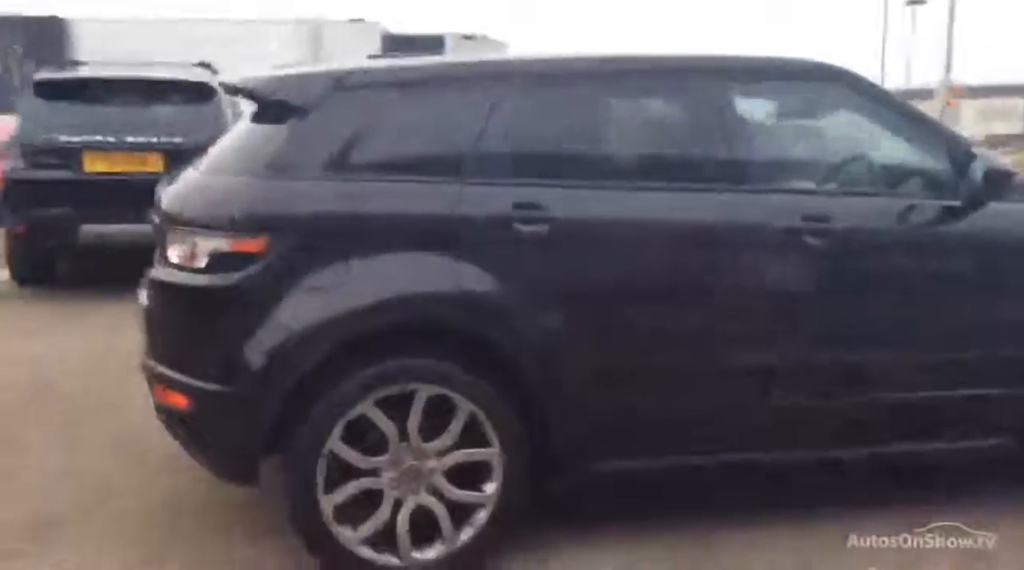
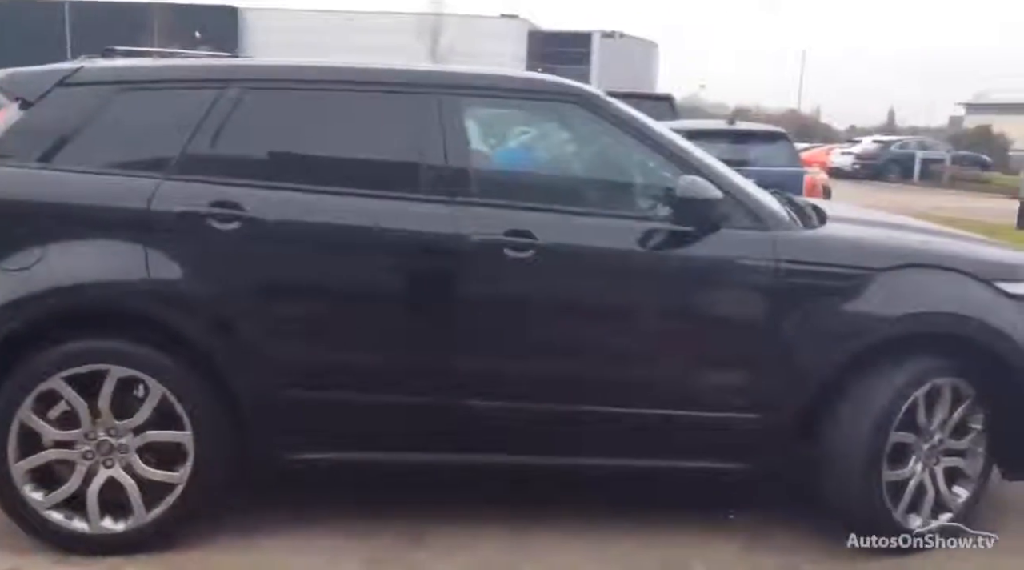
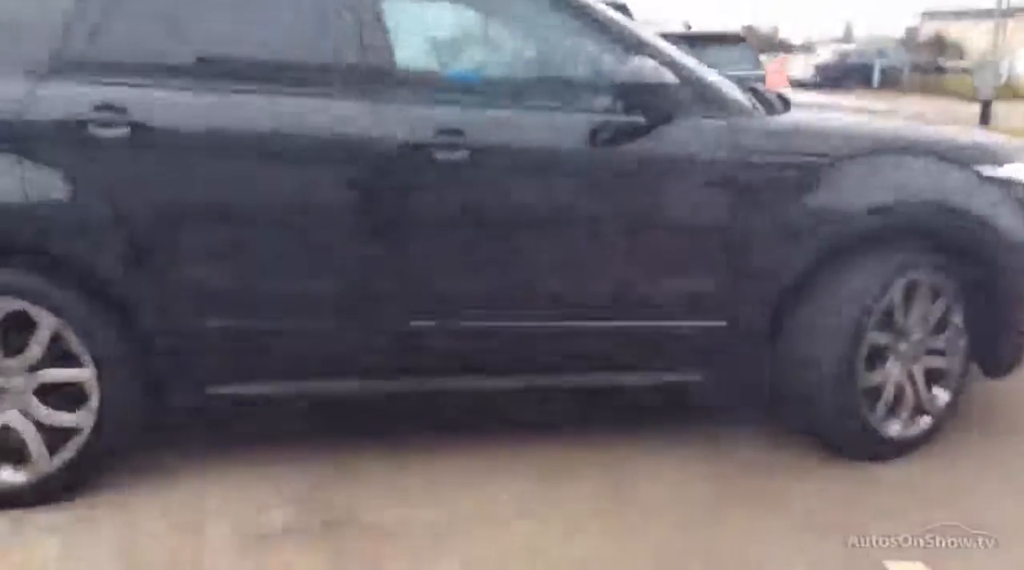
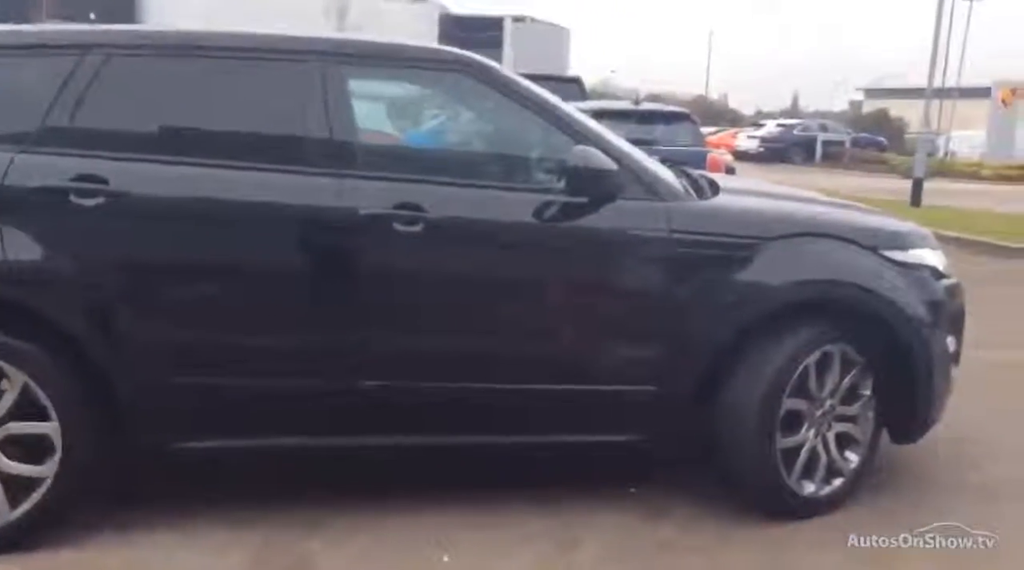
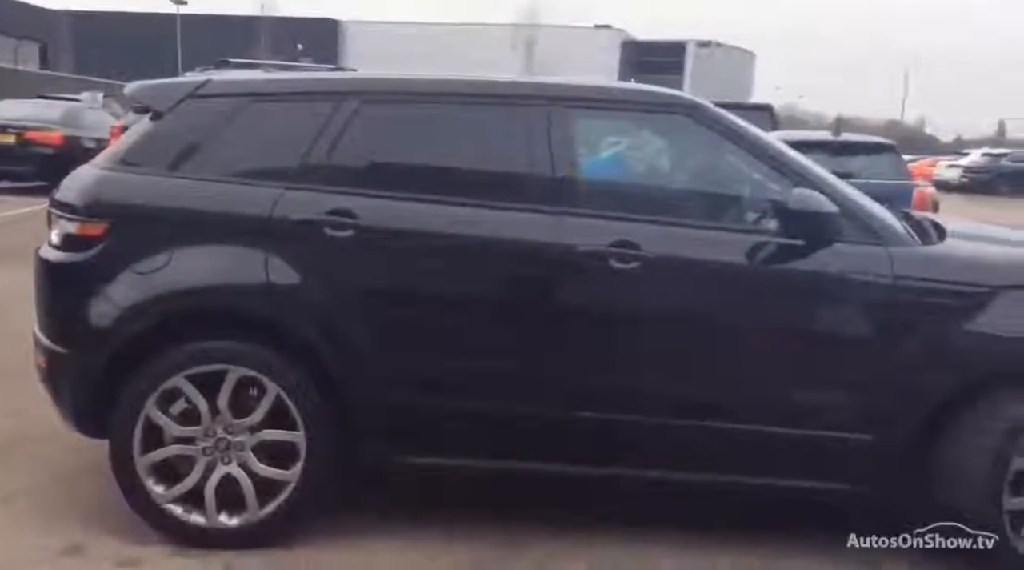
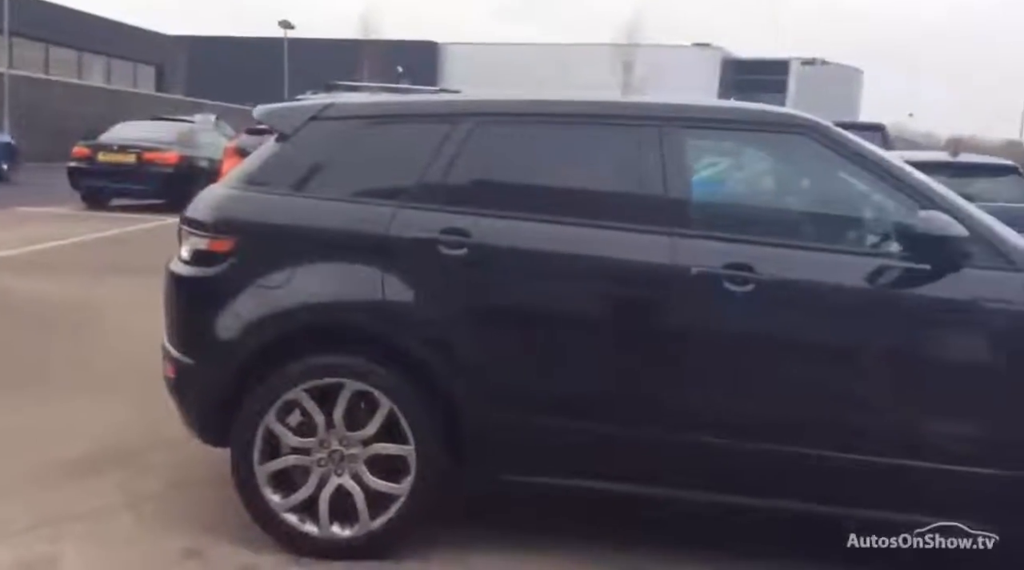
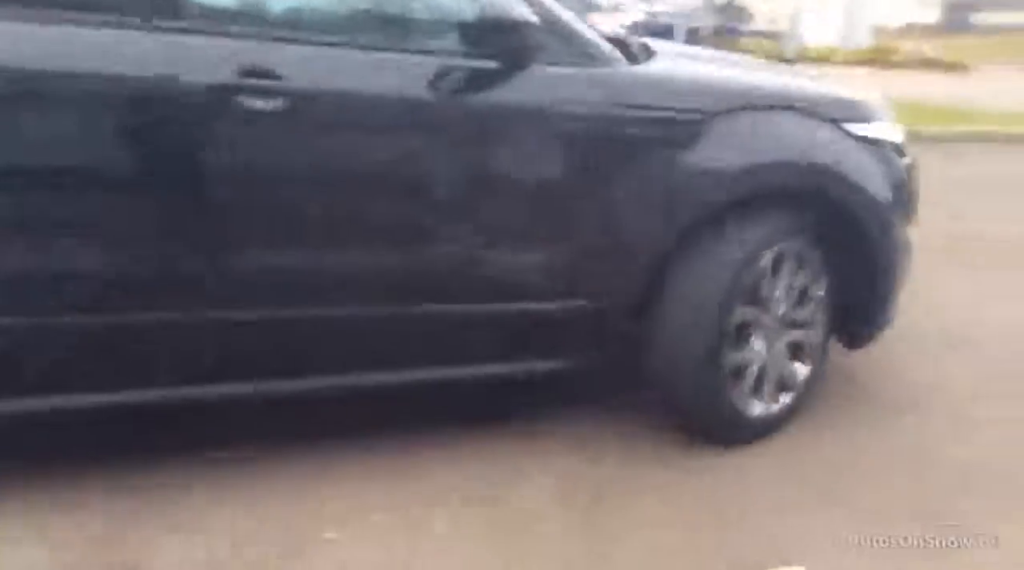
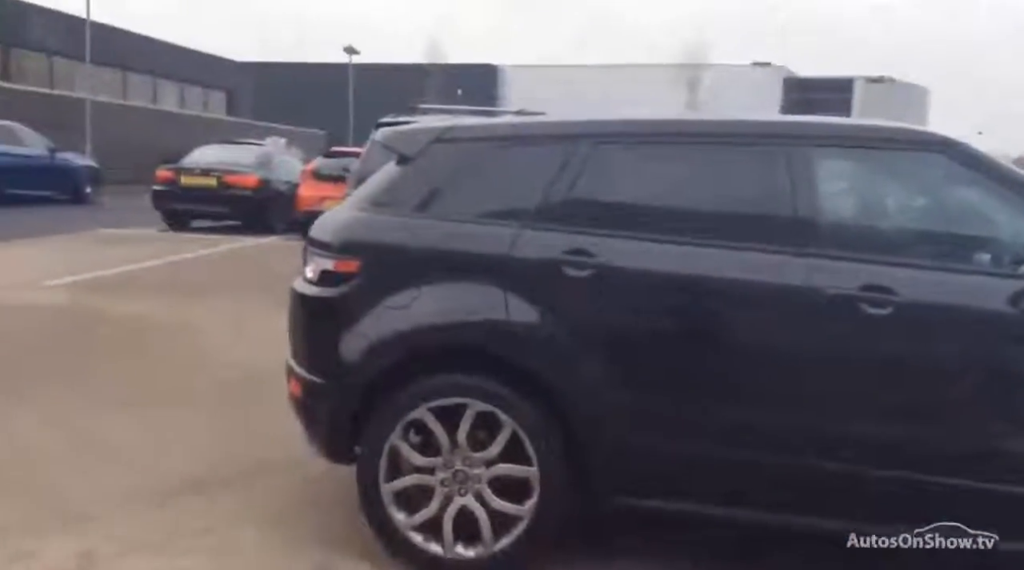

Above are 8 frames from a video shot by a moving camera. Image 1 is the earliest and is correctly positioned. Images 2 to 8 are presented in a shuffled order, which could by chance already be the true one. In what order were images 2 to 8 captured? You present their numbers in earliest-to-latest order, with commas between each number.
8, 6, 5, 2, 4, 3, 7
